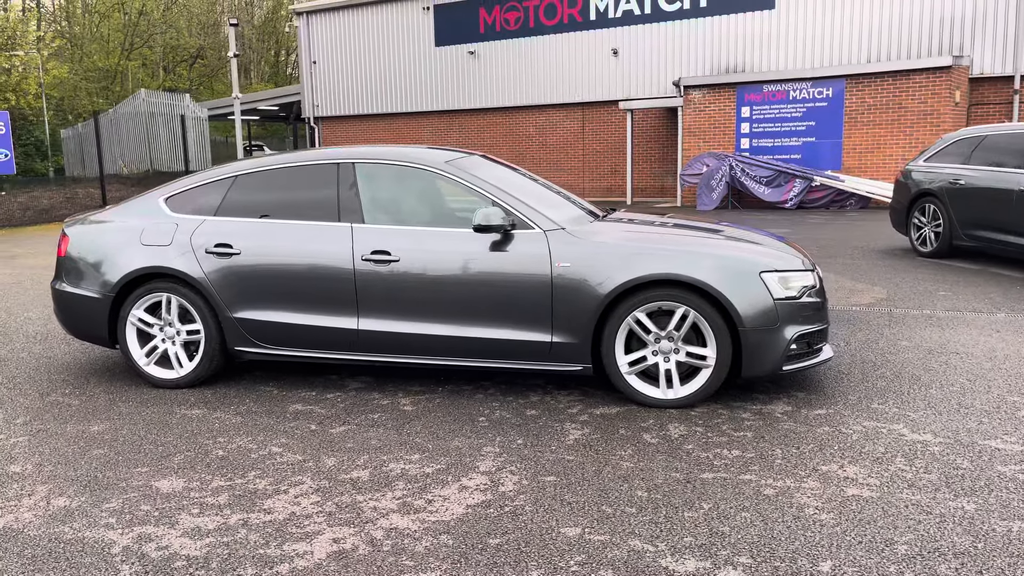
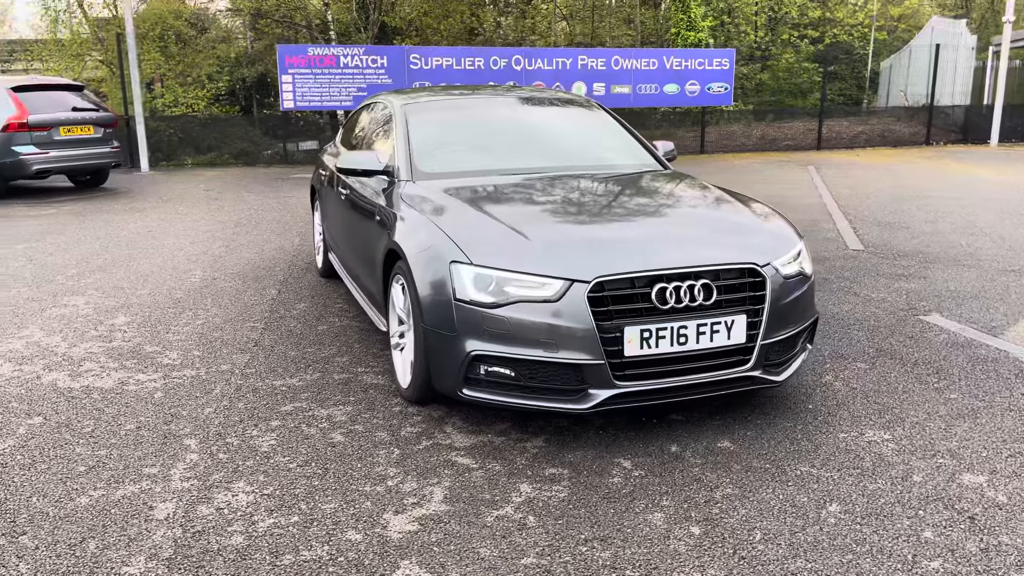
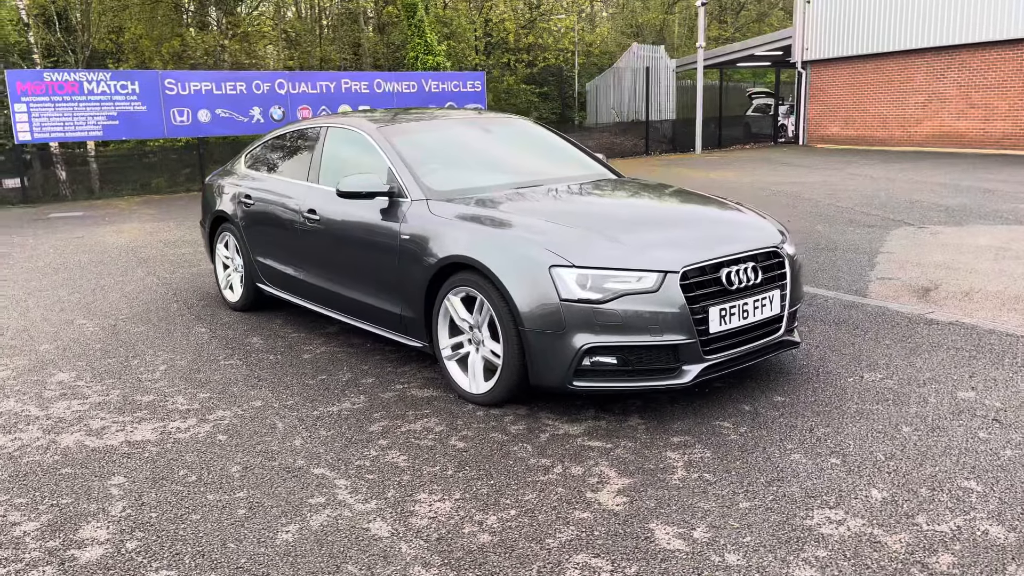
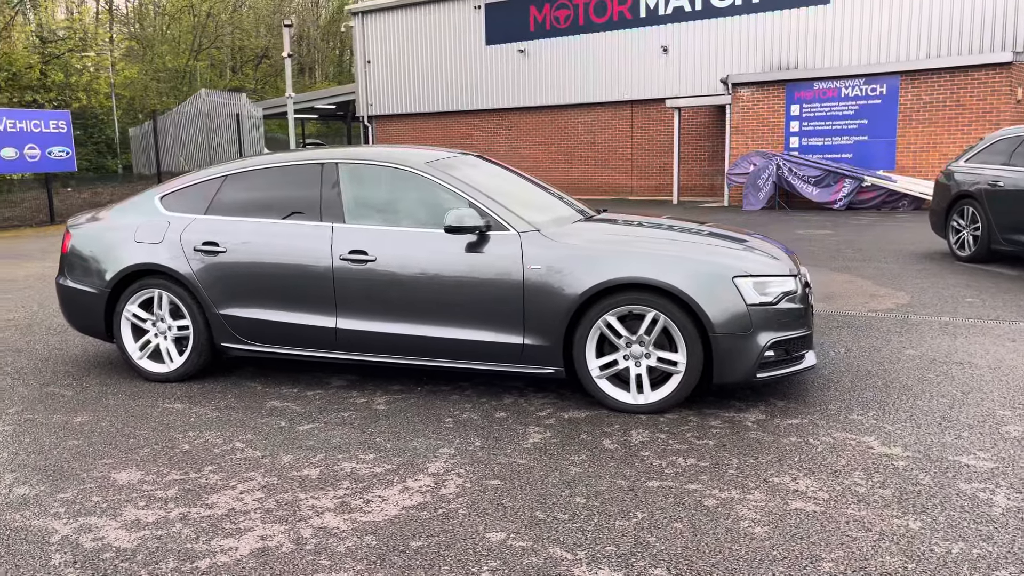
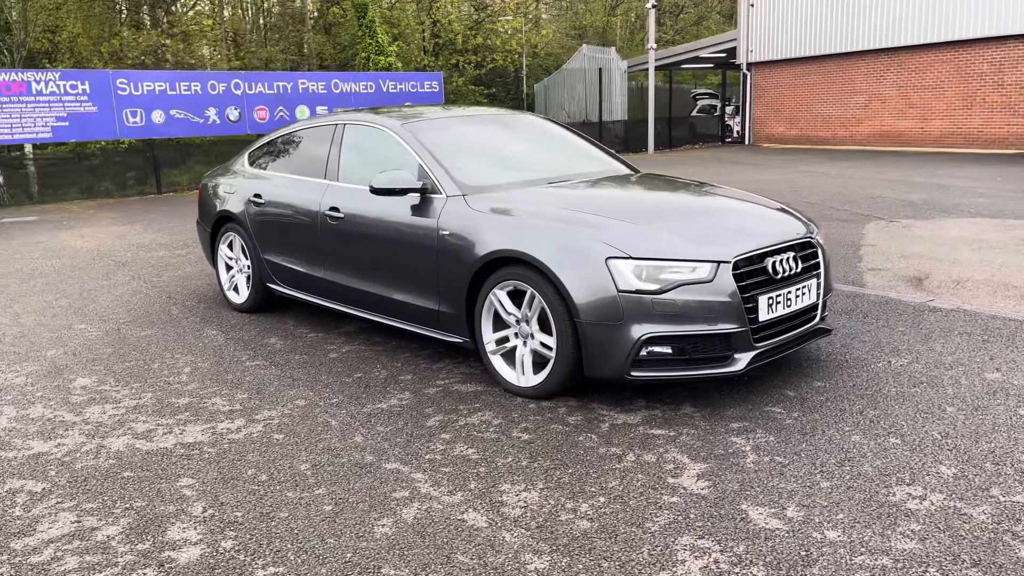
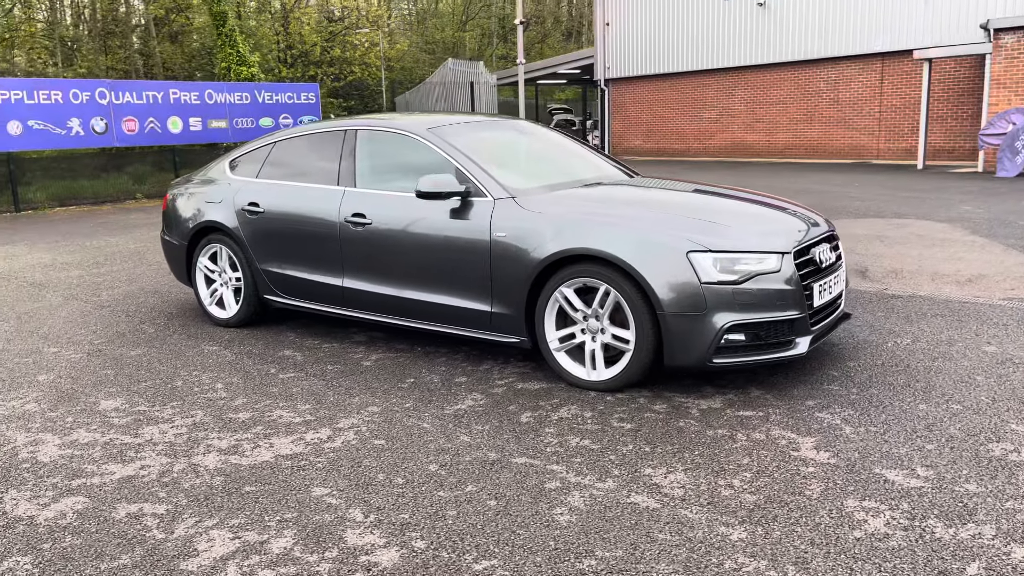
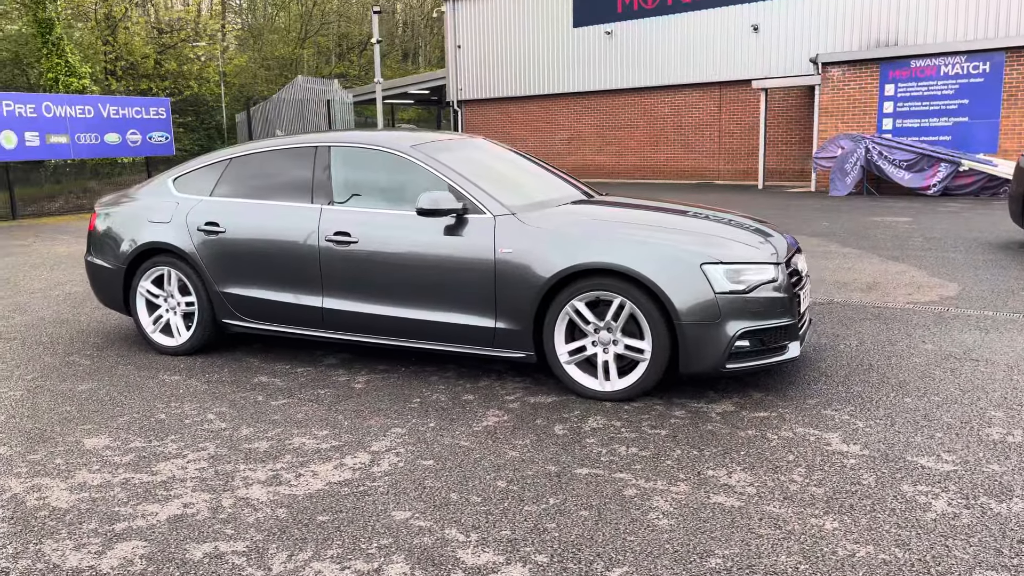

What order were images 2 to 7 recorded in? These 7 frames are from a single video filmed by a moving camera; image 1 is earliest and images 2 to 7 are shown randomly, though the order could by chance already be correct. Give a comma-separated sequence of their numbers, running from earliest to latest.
4, 7, 6, 5, 3, 2
